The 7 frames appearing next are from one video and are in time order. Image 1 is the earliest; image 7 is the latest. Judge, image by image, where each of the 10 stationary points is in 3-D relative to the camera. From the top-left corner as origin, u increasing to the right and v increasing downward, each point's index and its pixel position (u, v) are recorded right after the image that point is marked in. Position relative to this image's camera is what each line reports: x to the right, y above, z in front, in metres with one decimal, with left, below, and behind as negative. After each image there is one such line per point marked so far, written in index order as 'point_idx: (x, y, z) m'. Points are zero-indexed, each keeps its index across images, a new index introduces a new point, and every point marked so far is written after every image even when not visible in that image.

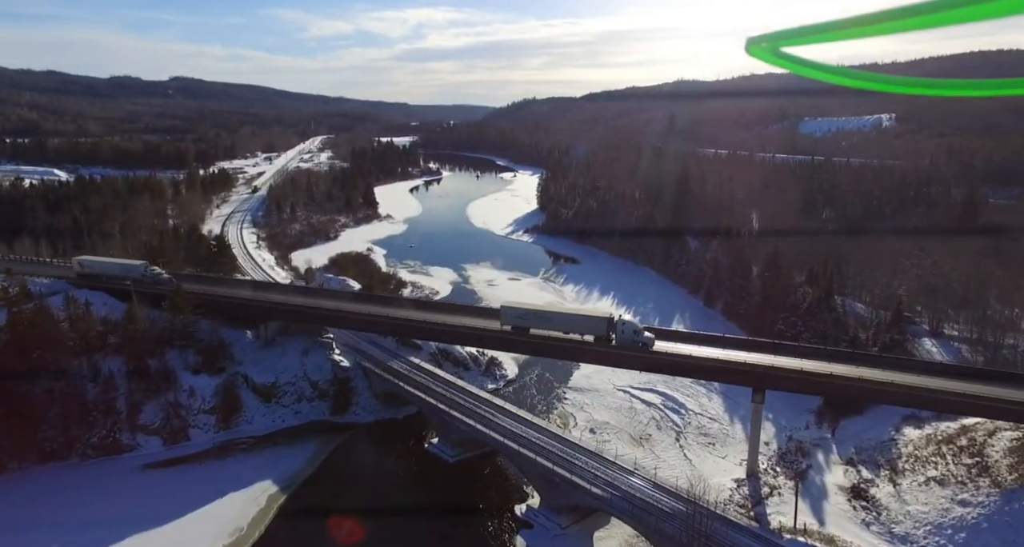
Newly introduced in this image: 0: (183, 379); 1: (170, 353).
0: (-10.1, -3.2, +16.2) m
1: (-10.8, -2.5, +16.7) m
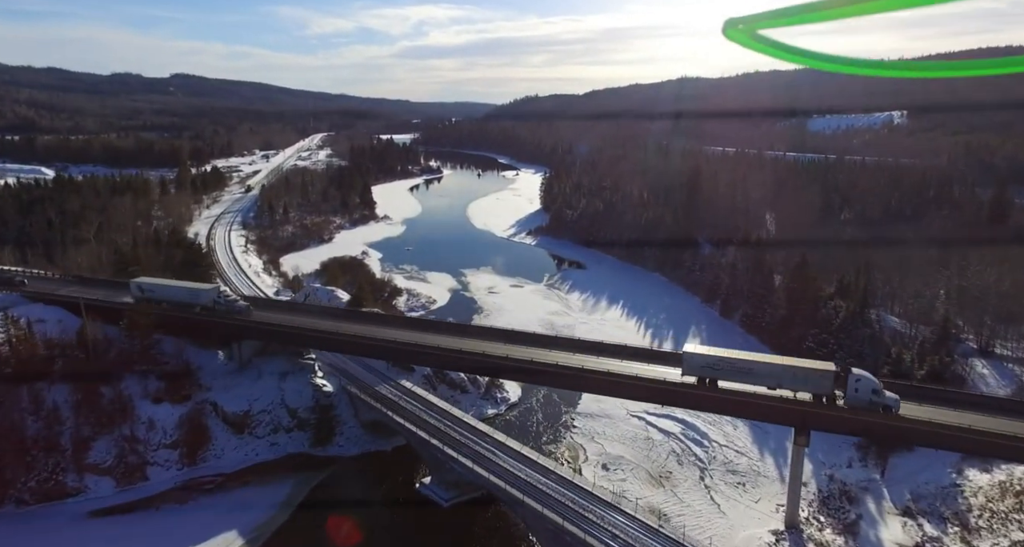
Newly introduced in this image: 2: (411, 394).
0: (-10.1, -3.7, +14.3) m
1: (-10.8, -3.0, +14.8) m
2: (-3.1, -3.7, +16.3) m
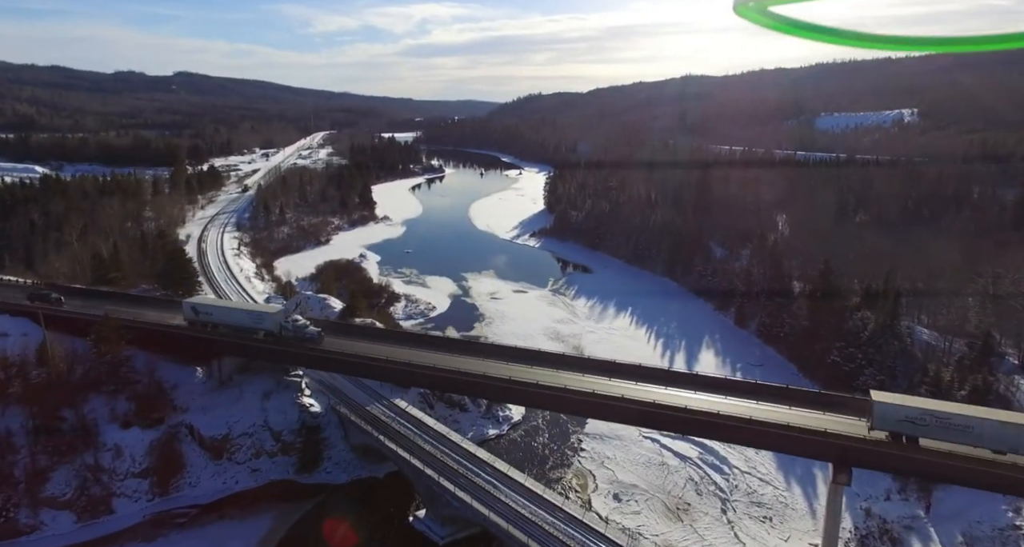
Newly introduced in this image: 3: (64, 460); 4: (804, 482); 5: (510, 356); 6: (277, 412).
0: (-10.0, -4.0, +13.0) m
1: (-10.7, -3.3, +13.5) m
2: (-3.0, -4.0, +15.0) m
3: (-10.6, -4.4, +12.5) m
4: (+8.1, -5.8, +14.6) m
5: (-0.1, -2.3, +14.6) m
6: (-6.5, -3.8, +14.6) m
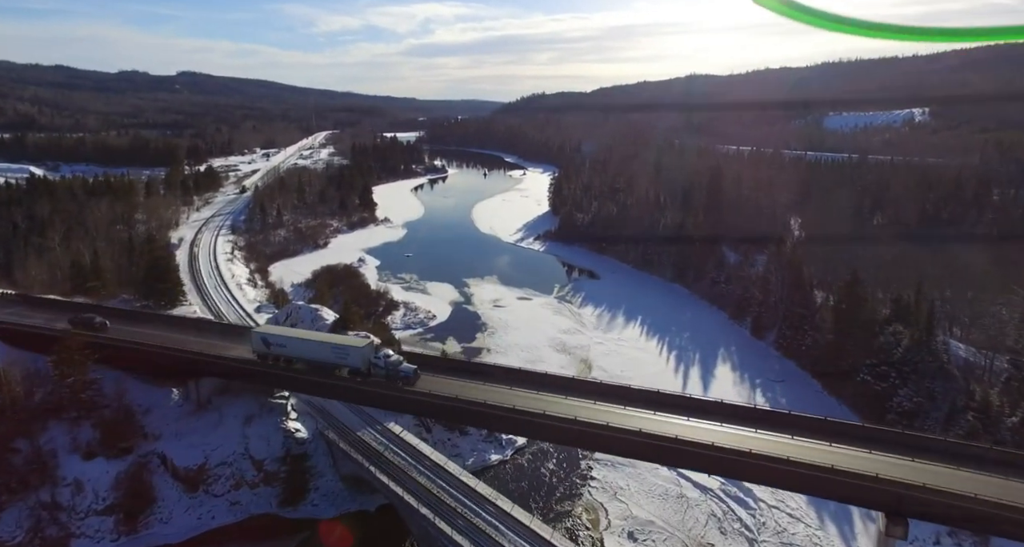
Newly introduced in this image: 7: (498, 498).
0: (-9.9, -4.3, +11.7) m
1: (-10.6, -3.6, +12.2) m
2: (-2.9, -4.3, +13.6) m
3: (-10.5, -4.7, +11.2) m
4: (+8.2, -6.1, +13.2) m
5: (+0.1, -2.6, +13.3) m
6: (-6.4, -4.2, +13.4) m
7: (-0.3, -5.1, +12.1) m
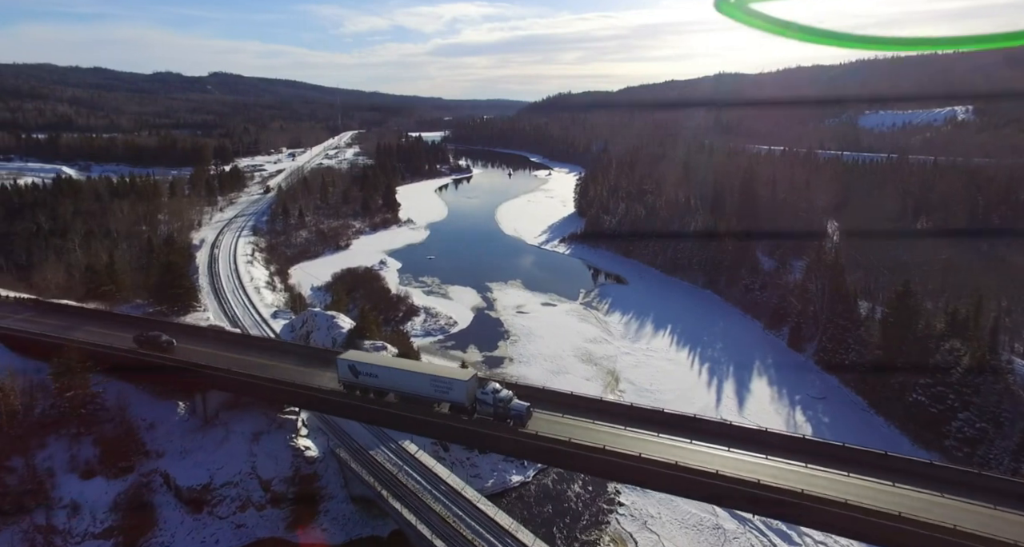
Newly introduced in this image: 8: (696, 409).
0: (-9.4, -4.5, +11.2) m
1: (-10.1, -3.8, +11.7) m
2: (-2.4, -4.6, +12.8) m
3: (-10.1, -4.9, +10.7) m
4: (+8.7, -6.5, +11.9) m
5: (+0.6, -2.9, +12.3) m
6: (-5.9, -4.4, +12.6) m
7: (+0.1, -5.4, +11.1) m
8: (+6.4, -4.7, +18.5) m
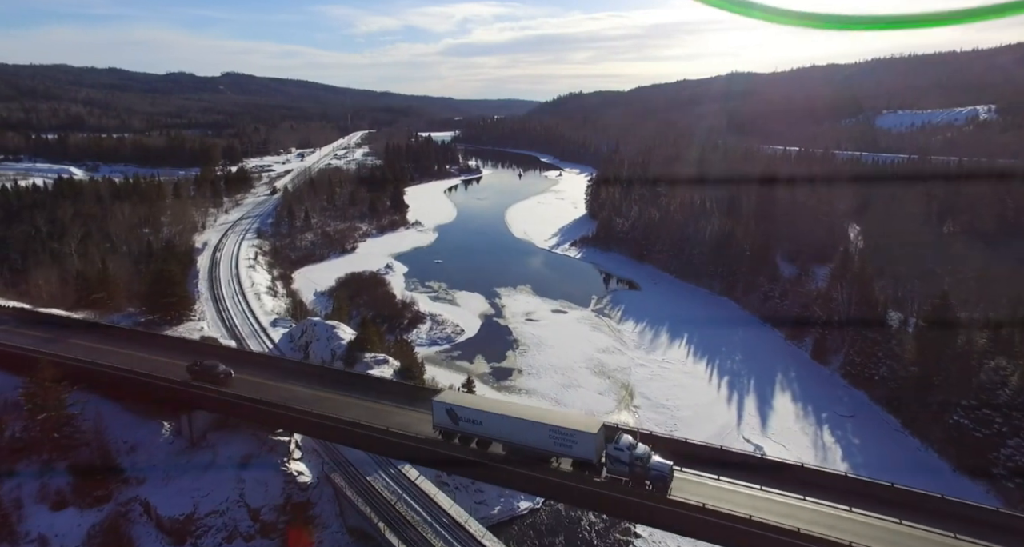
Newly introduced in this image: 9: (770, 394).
0: (-9.3, -4.8, +10.3) m
1: (-9.9, -4.0, +10.9) m
2: (-2.2, -4.9, +11.8) m
3: (-9.9, -5.2, +9.9) m
4: (+8.8, -6.8, +10.7) m
5: (+0.8, -3.2, +11.3) m
6: (-5.7, -4.7, +11.7) m
7: (+0.3, -5.7, +10.1) m
8: (+6.7, -5.0, +17.3) m
9: (+9.6, -4.5, +19.5) m
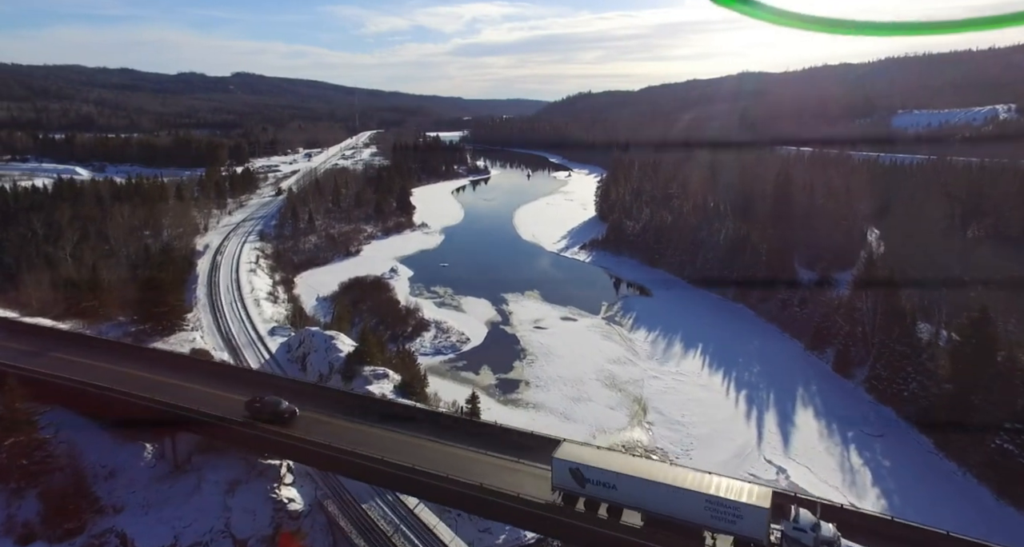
0: (-9.2, -5.0, +9.6) m
1: (-9.8, -4.3, +10.1) m
2: (-2.1, -5.2, +10.9) m
3: (-9.8, -5.4, +9.1) m
4: (+8.9, -7.2, +9.7) m
5: (+0.9, -3.5, +10.4) m
6: (-5.6, -4.9, +10.9) m
7: (+0.4, -6.0, +9.2) m
8: (+6.9, -5.3, +16.3) m
9: (+9.8, -4.8, +18.5) m
